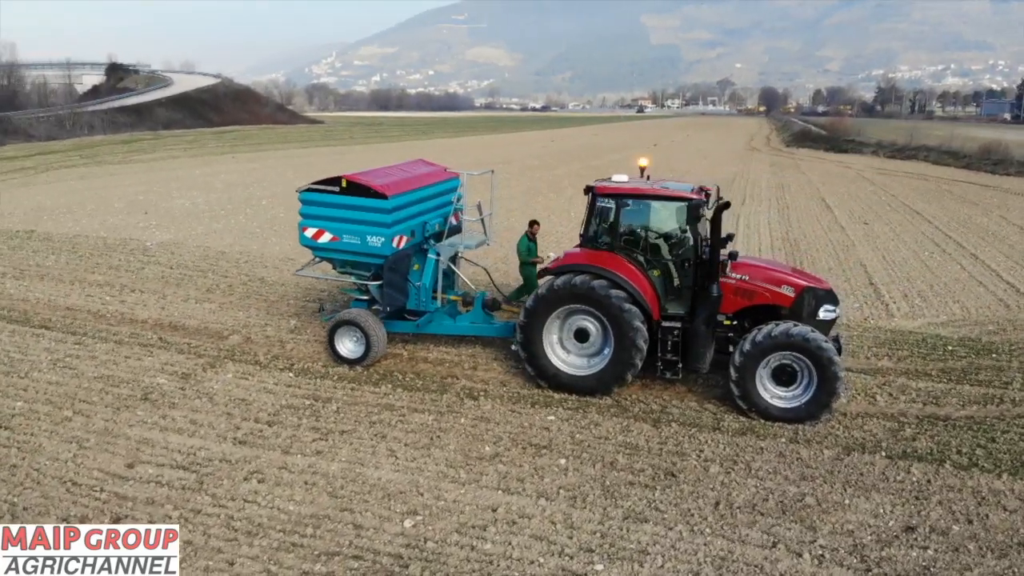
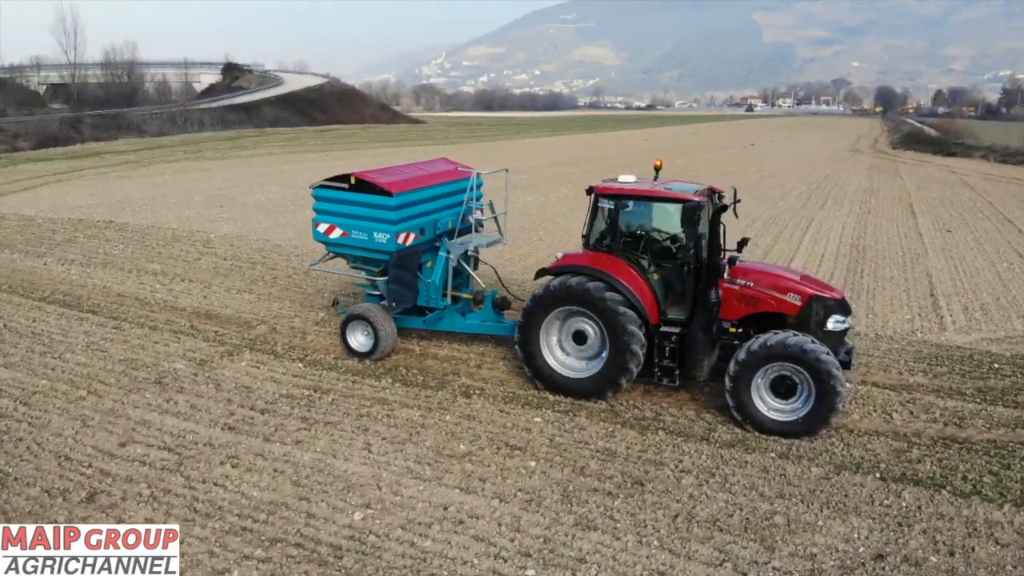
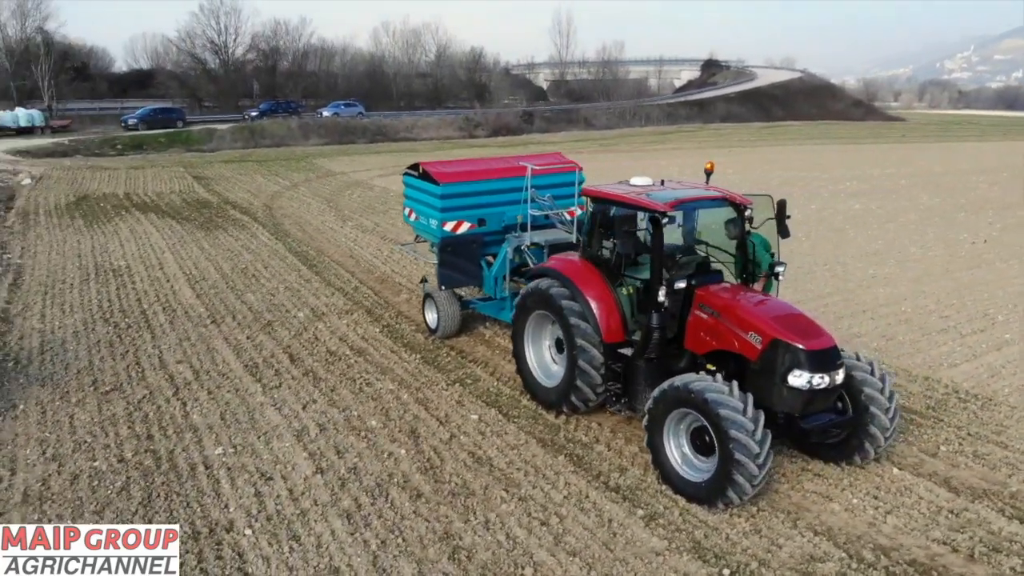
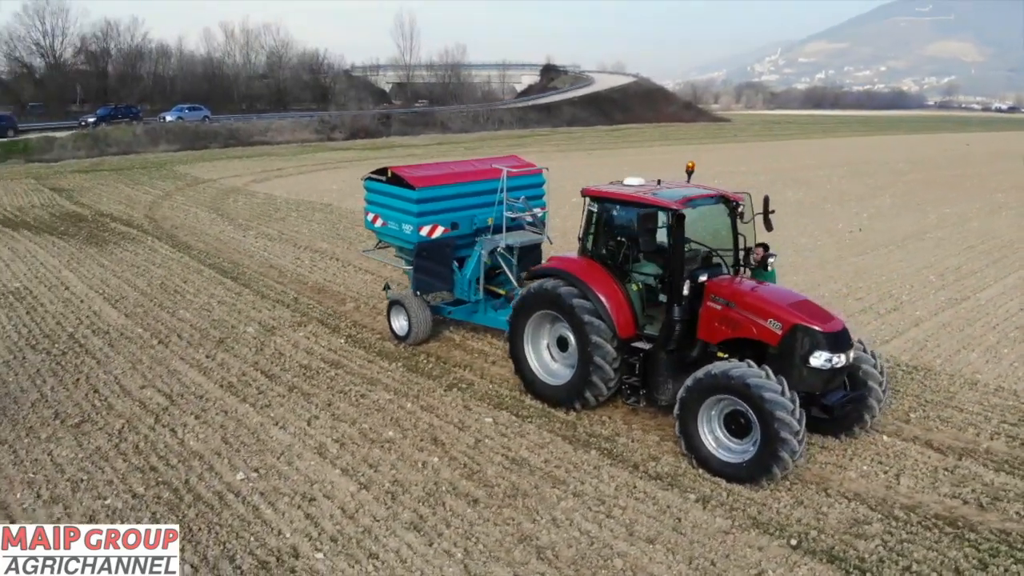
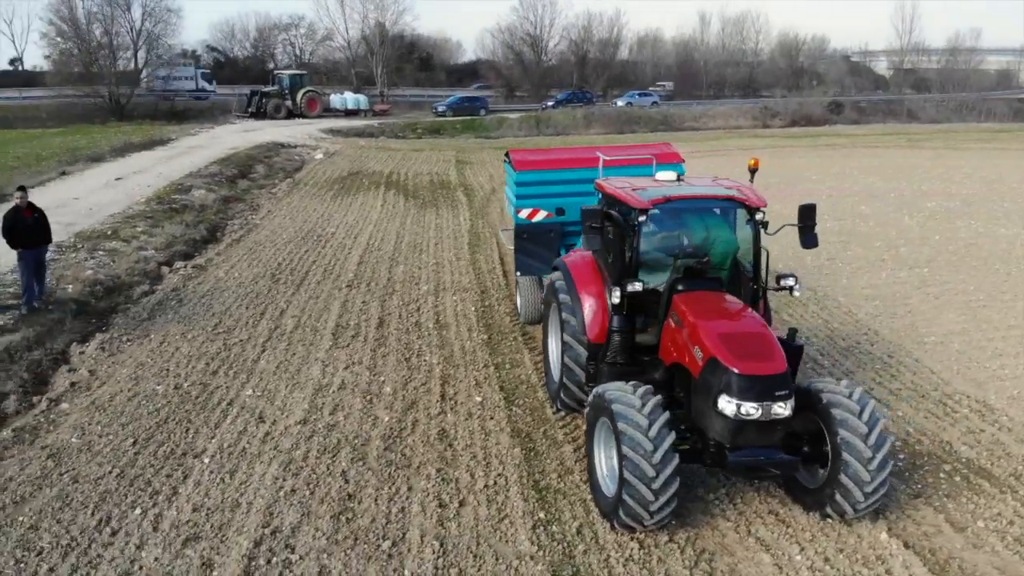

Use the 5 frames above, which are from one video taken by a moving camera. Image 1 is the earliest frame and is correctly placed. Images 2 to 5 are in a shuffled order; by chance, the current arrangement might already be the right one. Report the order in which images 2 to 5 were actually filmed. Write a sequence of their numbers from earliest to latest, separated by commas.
2, 4, 3, 5
